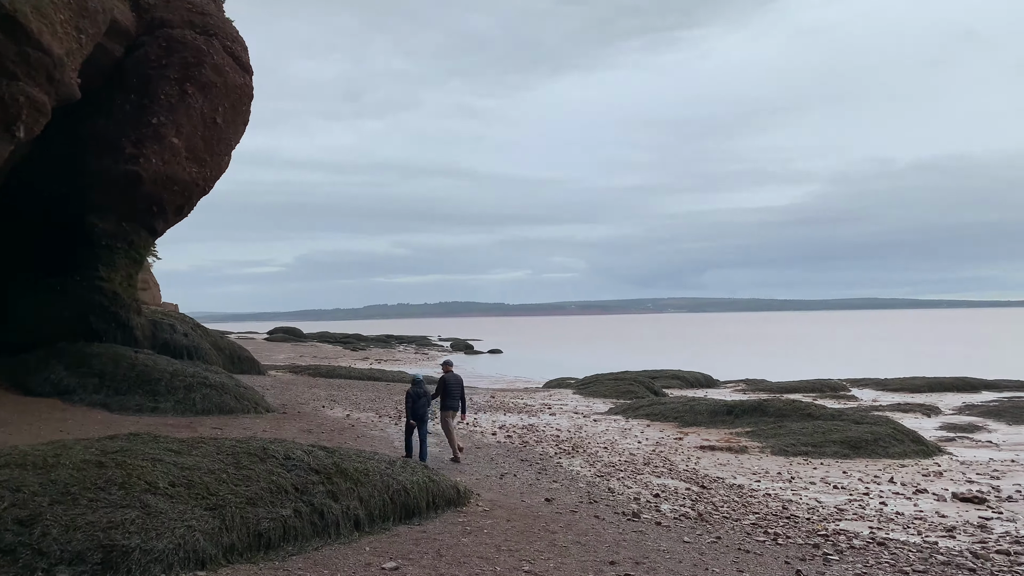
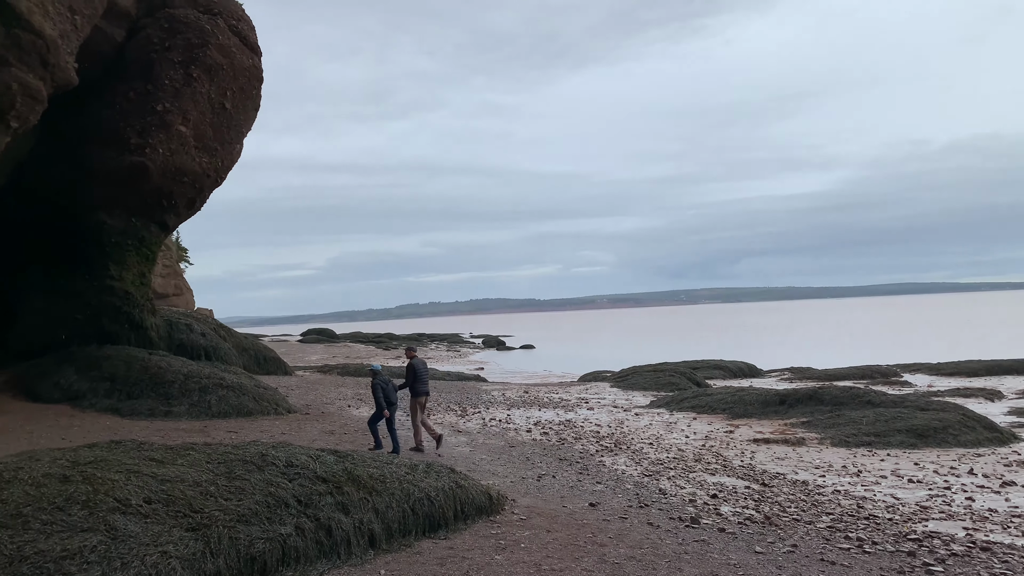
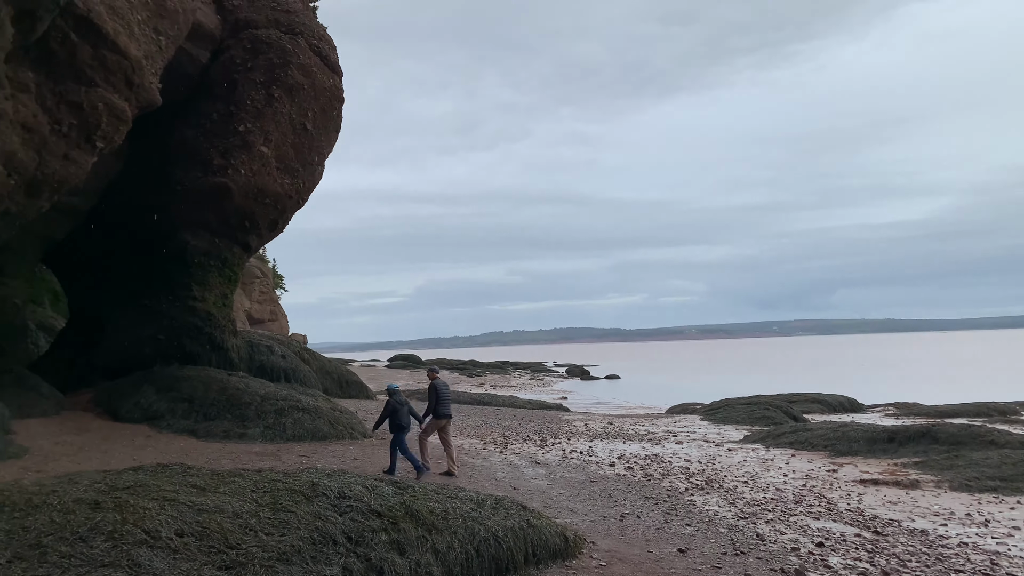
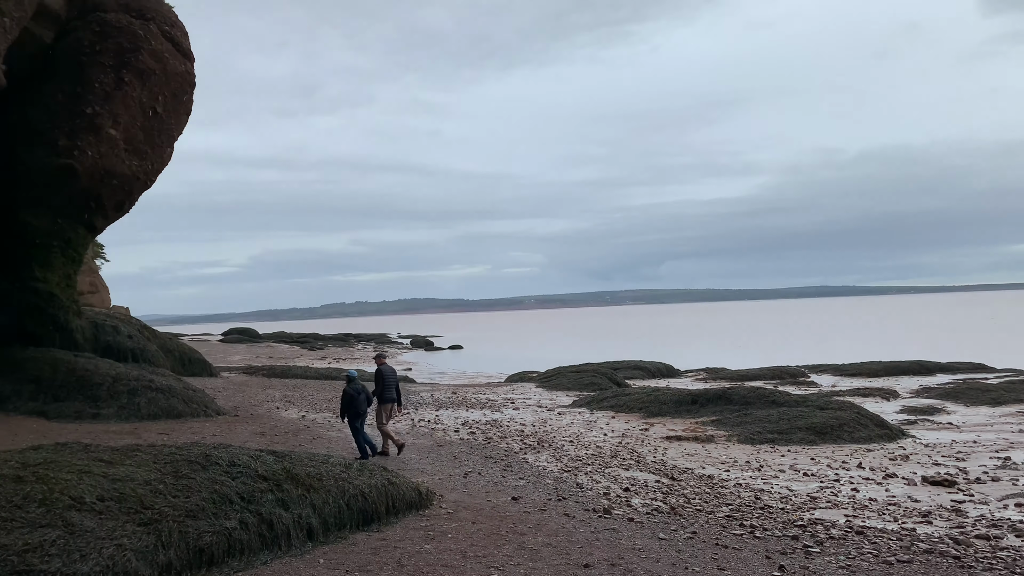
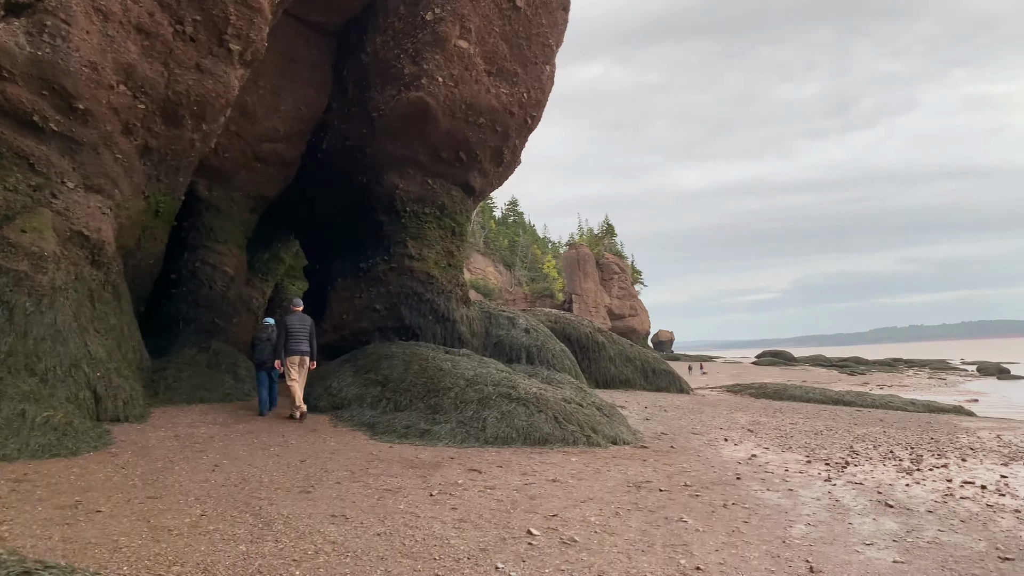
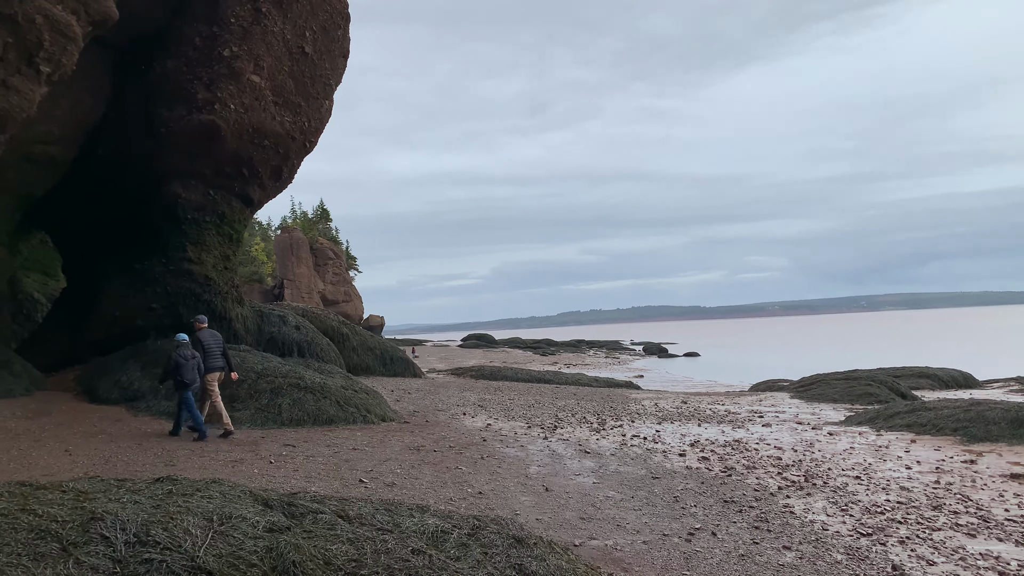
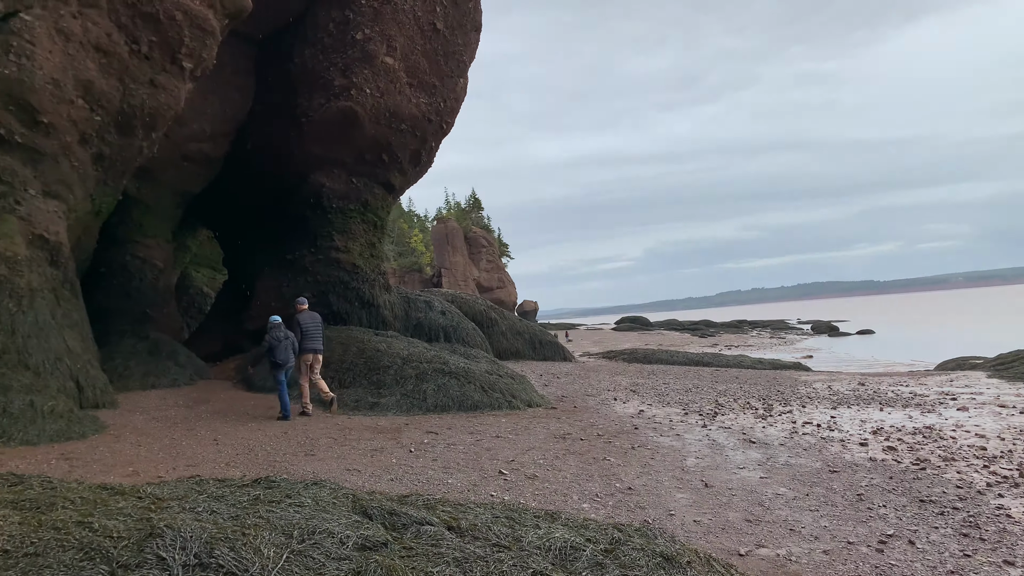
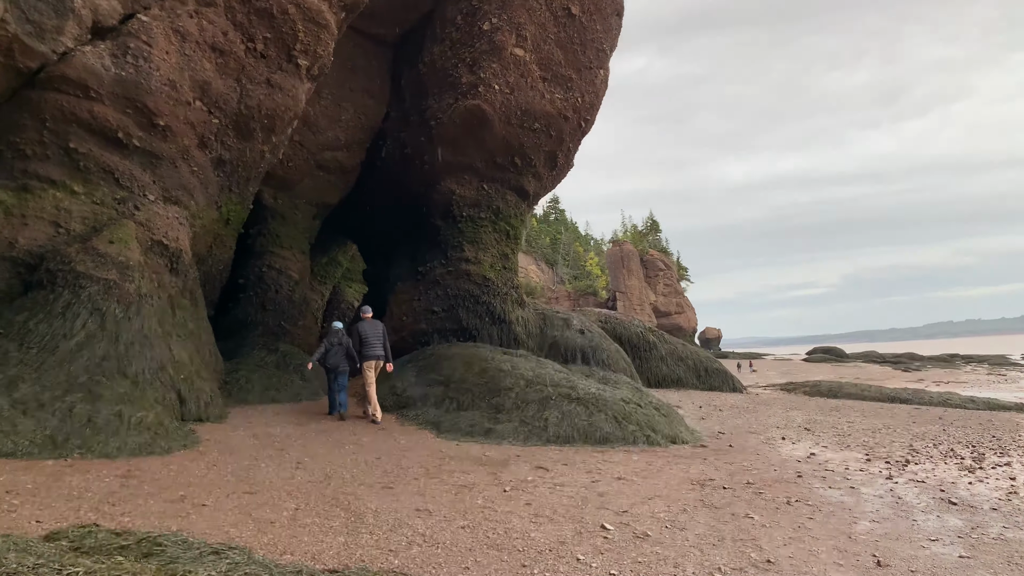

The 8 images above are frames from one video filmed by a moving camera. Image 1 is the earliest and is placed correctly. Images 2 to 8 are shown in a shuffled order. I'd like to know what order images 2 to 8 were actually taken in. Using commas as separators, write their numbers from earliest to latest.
4, 2, 3, 6, 7, 8, 5
